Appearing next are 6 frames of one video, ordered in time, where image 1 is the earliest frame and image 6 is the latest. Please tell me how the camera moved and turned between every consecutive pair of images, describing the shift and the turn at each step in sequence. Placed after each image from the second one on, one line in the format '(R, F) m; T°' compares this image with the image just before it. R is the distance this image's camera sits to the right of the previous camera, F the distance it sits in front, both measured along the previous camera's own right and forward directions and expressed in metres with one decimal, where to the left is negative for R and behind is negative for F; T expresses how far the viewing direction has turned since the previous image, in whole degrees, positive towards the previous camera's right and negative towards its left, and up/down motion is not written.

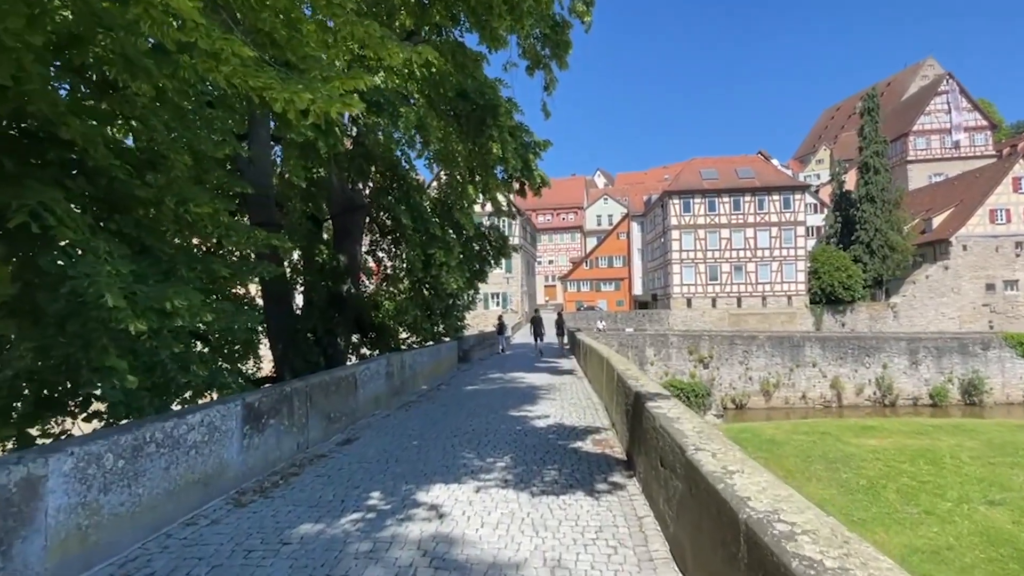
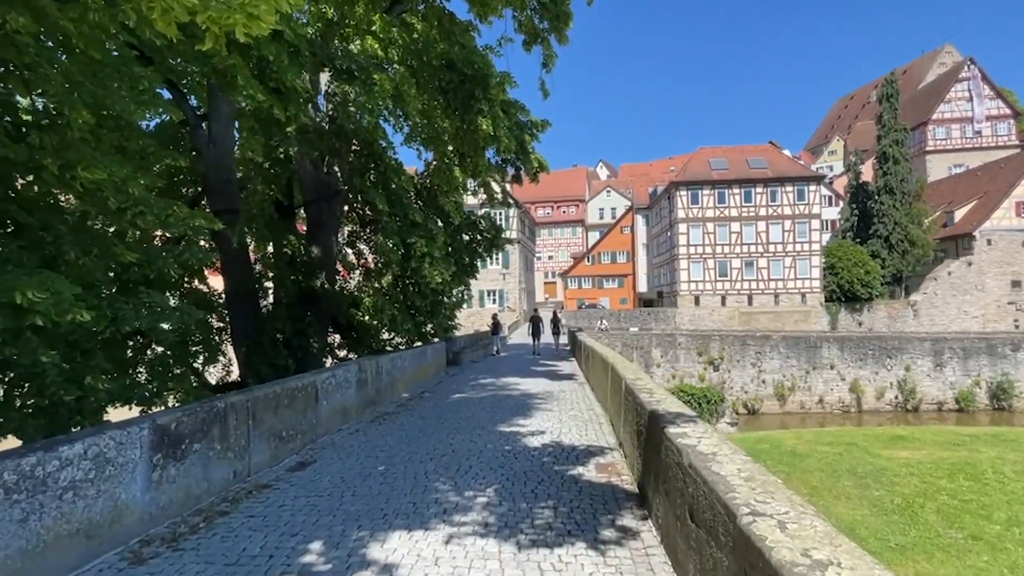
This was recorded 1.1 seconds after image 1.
(+0.2, +2.0) m; 0°
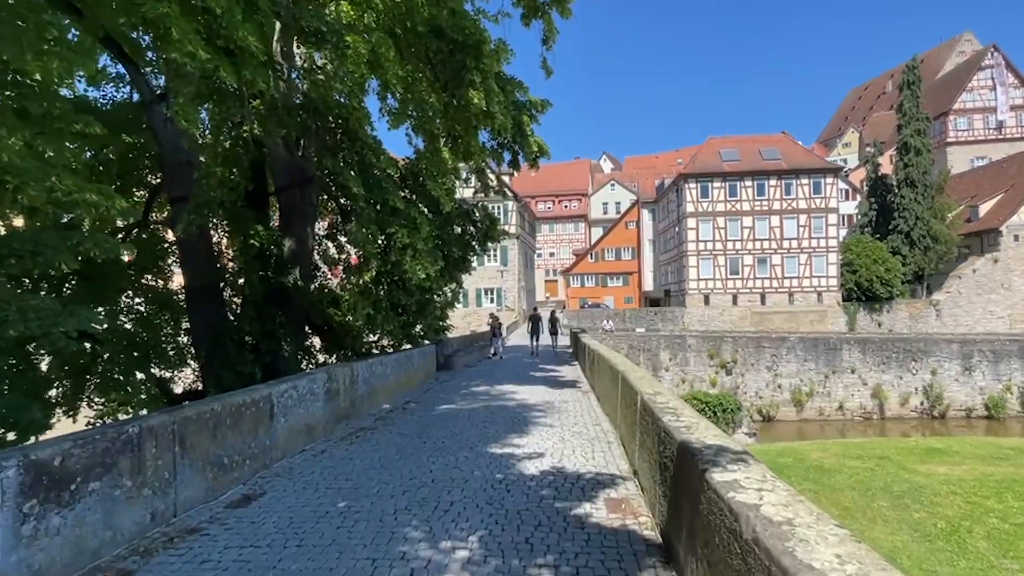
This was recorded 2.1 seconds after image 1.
(+0.1, +1.8) m; 0°
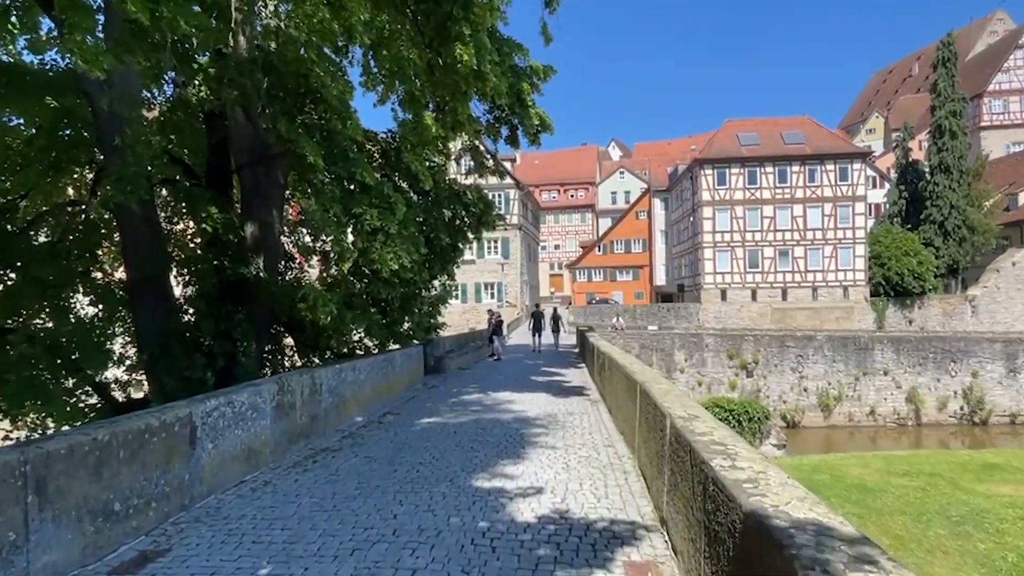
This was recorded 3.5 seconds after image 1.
(+0.2, +2.1) m; -1°
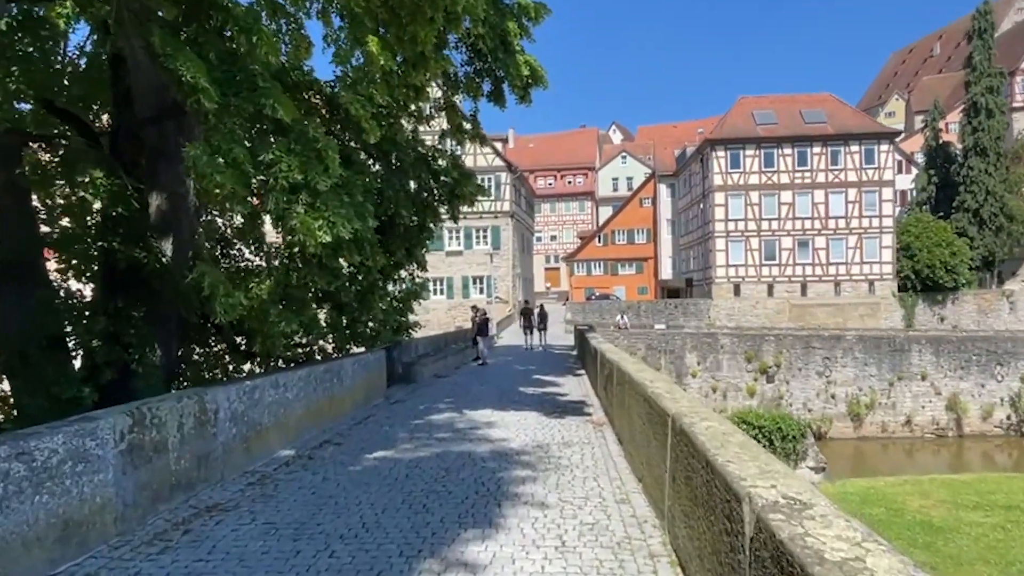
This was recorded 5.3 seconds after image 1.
(+0.3, +2.9) m; 0°
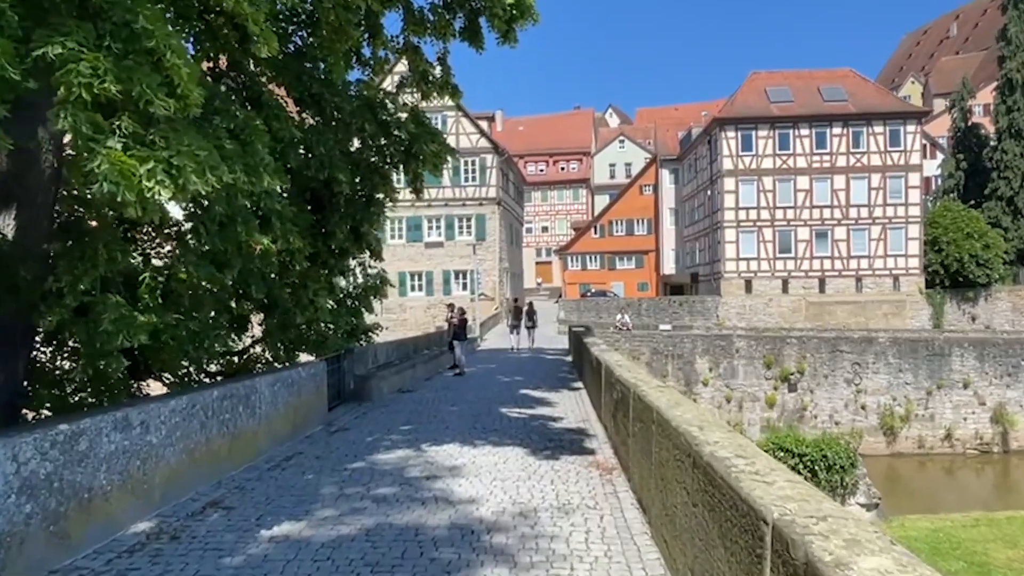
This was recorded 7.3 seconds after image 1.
(+0.2, +2.8) m; +1°
